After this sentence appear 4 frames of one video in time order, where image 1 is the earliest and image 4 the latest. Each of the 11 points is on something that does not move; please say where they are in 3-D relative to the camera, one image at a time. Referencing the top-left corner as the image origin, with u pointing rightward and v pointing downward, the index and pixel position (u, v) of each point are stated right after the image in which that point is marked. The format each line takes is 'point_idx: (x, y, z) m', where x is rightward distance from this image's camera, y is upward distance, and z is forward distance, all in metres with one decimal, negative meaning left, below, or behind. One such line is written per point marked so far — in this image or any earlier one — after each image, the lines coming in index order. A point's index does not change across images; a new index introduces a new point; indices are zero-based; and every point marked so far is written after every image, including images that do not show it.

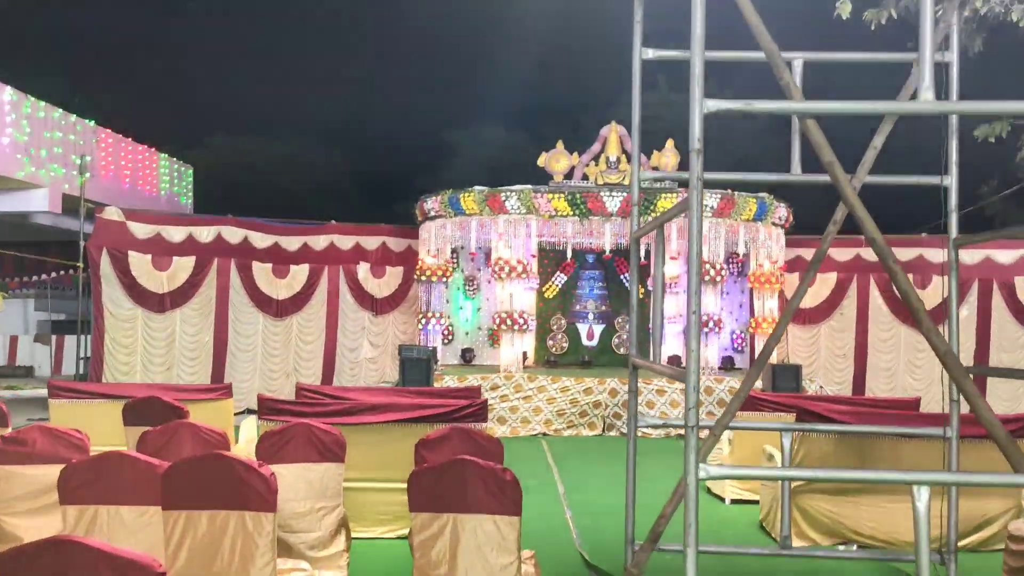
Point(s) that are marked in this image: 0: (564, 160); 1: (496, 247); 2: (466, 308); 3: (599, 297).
0: (+0.6, +1.6, +10.3) m
1: (-0.2, +0.5, +10.5) m
2: (-0.7, -0.3, +12.6) m
3: (+1.3, -0.1, +12.4) m
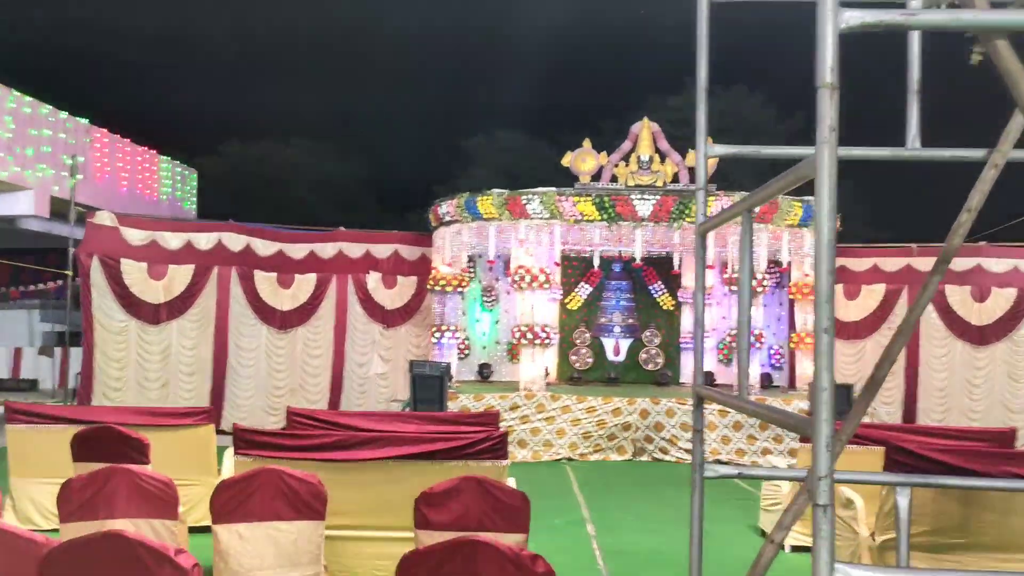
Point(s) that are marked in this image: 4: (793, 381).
0: (+0.9, +1.4, +9.5) m
1: (0.0, +0.4, +9.7) m
2: (-0.4, -0.5, +11.8) m
3: (+1.5, -0.3, +11.5) m
4: (+3.6, -1.2, +11.2) m
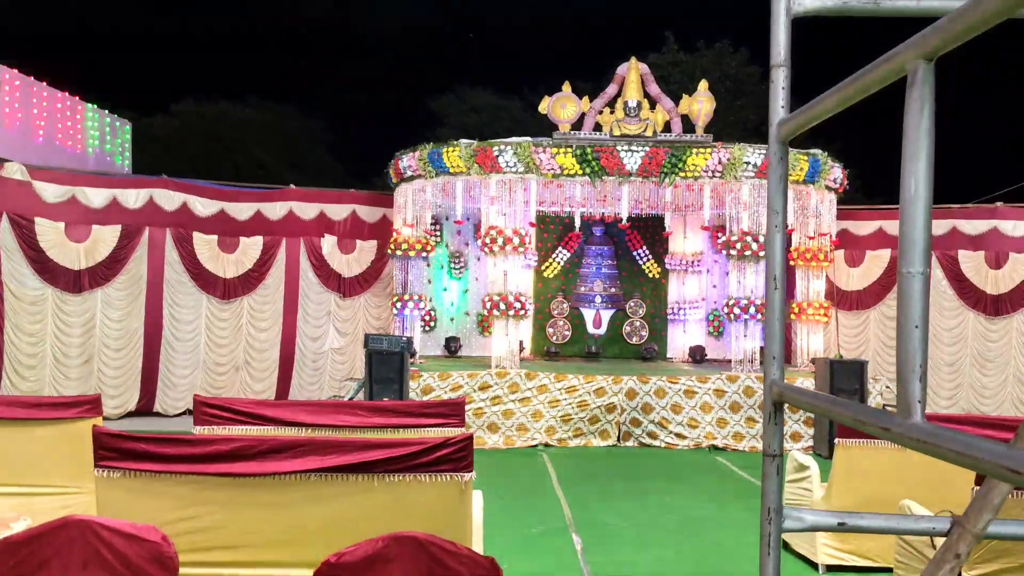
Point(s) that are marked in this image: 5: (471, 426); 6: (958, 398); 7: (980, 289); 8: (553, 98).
0: (+0.6, +1.8, +8.3) m
1: (-0.3, +0.7, +8.5) m
2: (-0.8, 0.0, +10.7) m
3: (+1.2, +0.1, +10.5) m
4: (+3.3, -0.8, +10.3) m
5: (-0.4, -1.3, +8.3) m
6: (+5.2, -1.3, +10.0) m
7: (+5.4, 0.0, +9.9) m
8: (+0.4, +1.9, +8.4) m
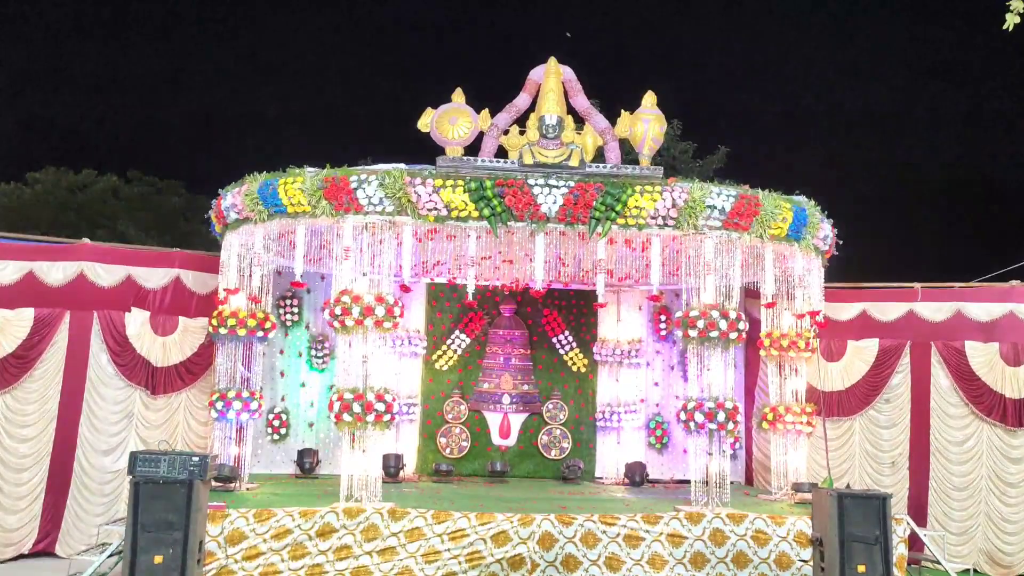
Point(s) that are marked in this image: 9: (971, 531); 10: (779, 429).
0: (-0.3, +1.1, +5.9) m
1: (-1.2, +0.1, +5.9) m
2: (-1.9, -0.9, +7.9) m
3: (+0.1, -0.8, +7.9) m
4: (+2.2, -1.7, +7.8) m
5: (-1.3, -1.9, +5.4) m
6: (+4.1, -2.2, +7.6) m
7: (+4.3, -0.9, +7.6) m
8: (-0.5, +1.2, +6.0) m
9: (+4.1, -2.2, +7.6) m
10: (+2.1, -1.1, +6.8) m
